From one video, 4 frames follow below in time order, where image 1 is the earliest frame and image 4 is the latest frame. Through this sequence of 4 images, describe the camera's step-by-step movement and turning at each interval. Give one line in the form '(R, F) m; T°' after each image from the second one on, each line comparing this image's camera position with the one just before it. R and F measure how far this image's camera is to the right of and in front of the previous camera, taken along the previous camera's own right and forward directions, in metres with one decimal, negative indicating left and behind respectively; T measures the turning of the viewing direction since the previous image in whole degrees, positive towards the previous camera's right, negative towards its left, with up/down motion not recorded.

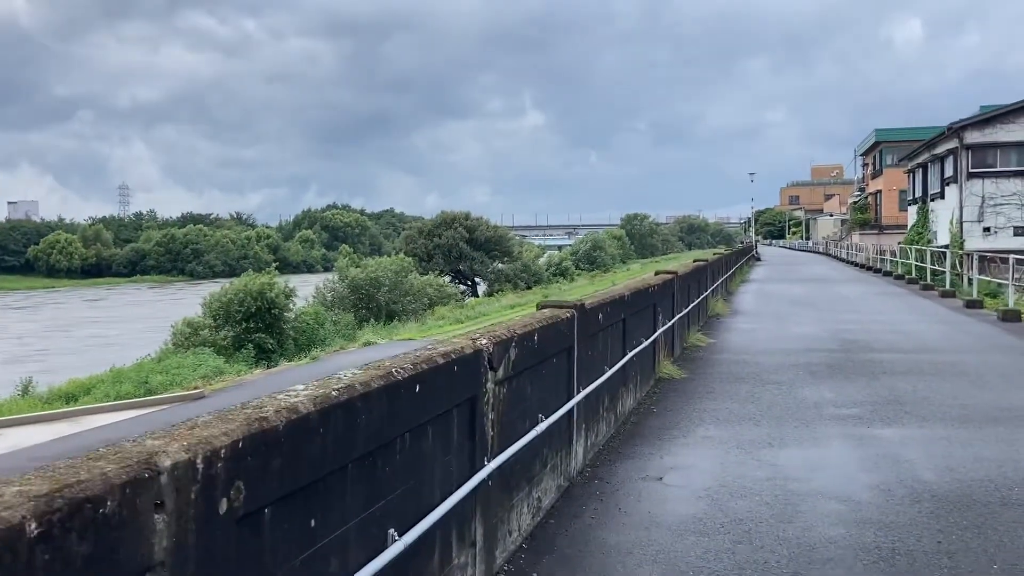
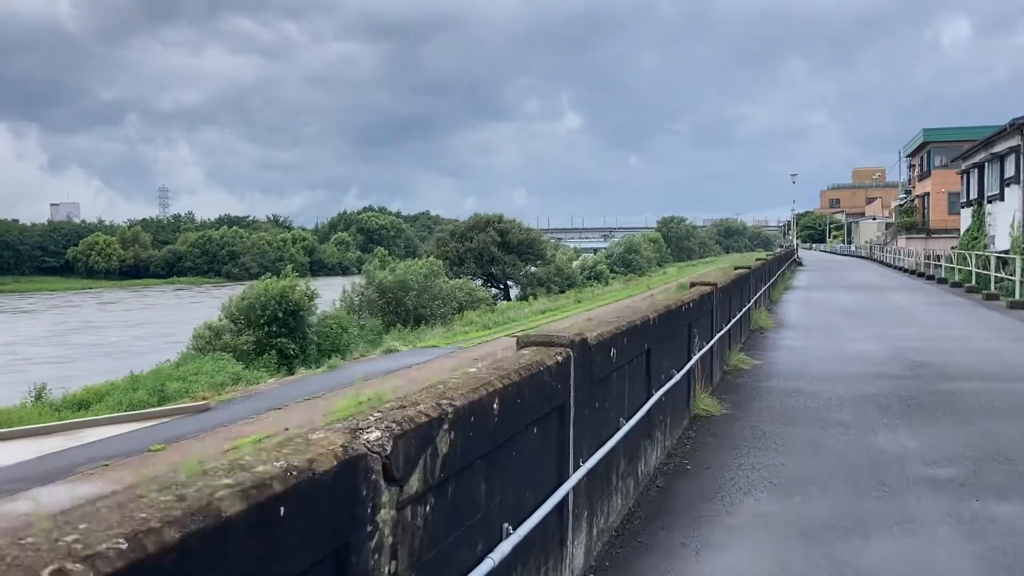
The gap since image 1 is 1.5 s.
(+0.3, +1.9) m; -2°
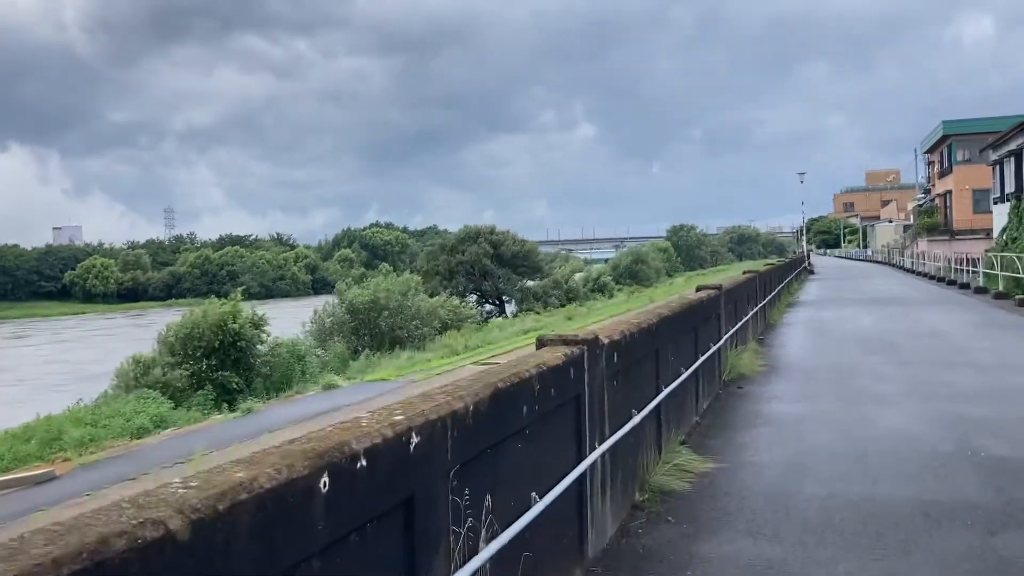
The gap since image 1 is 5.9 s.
(+2.1, +5.5) m; -1°
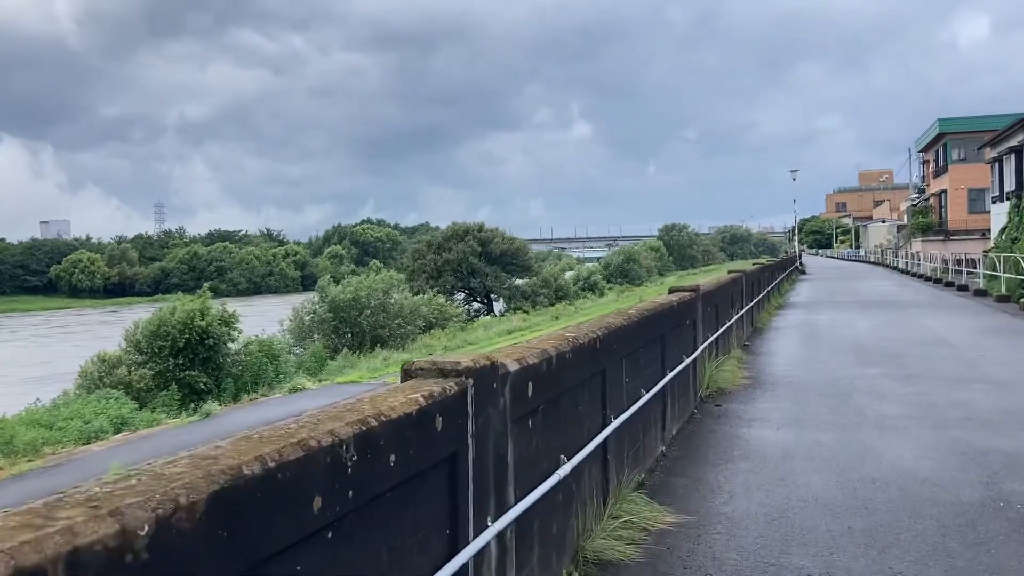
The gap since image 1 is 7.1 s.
(+0.5, +1.5) m; 0°
